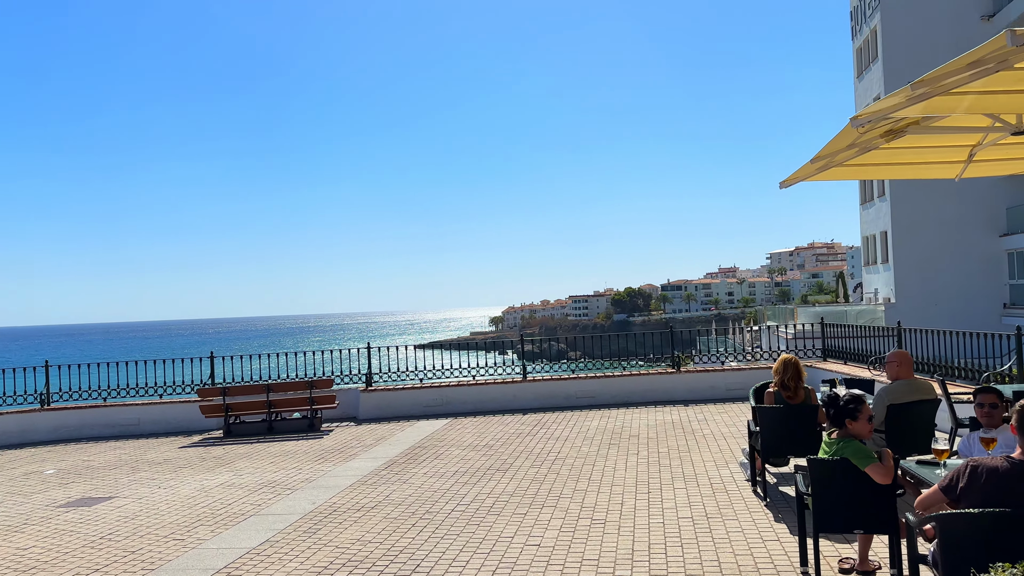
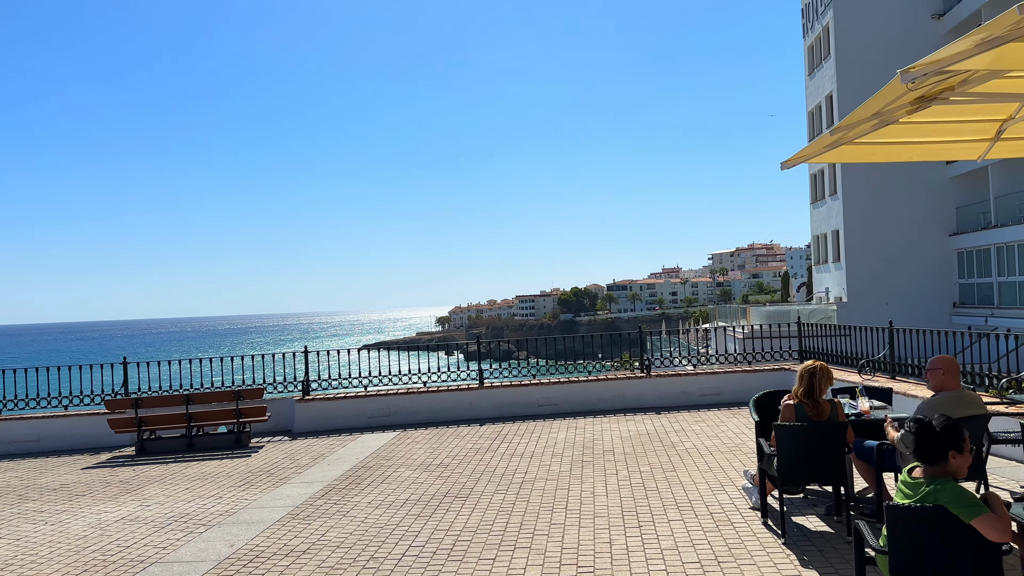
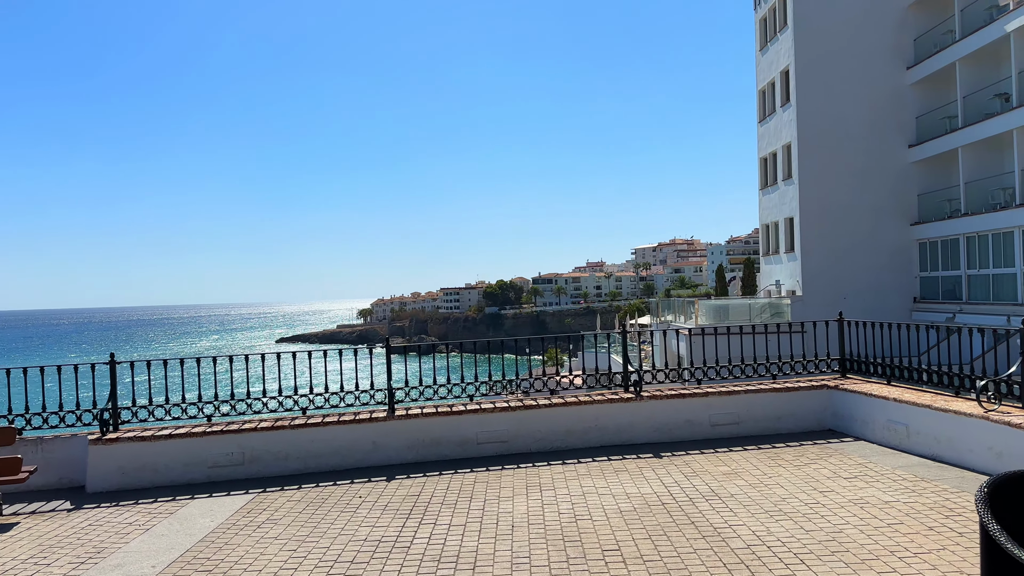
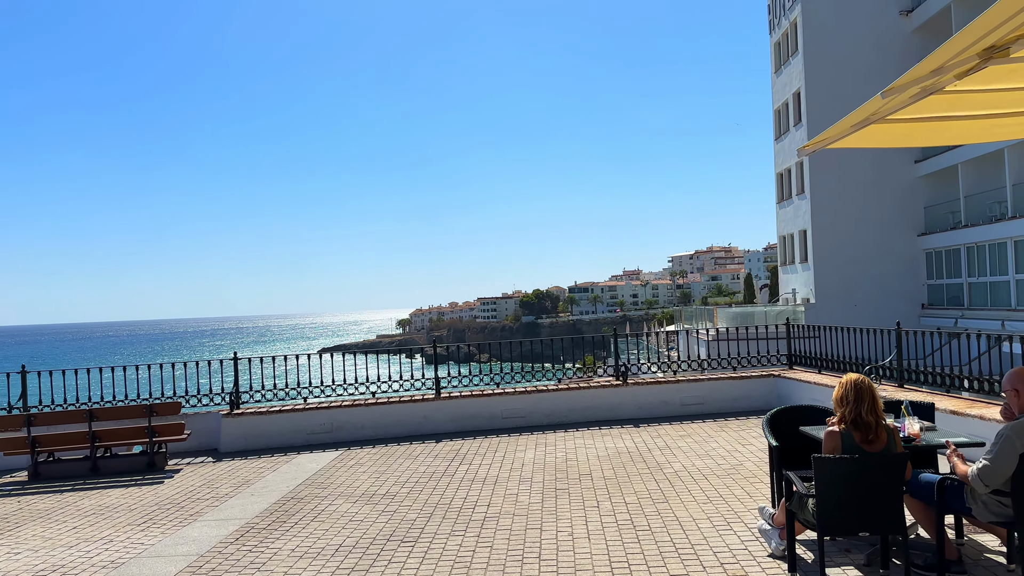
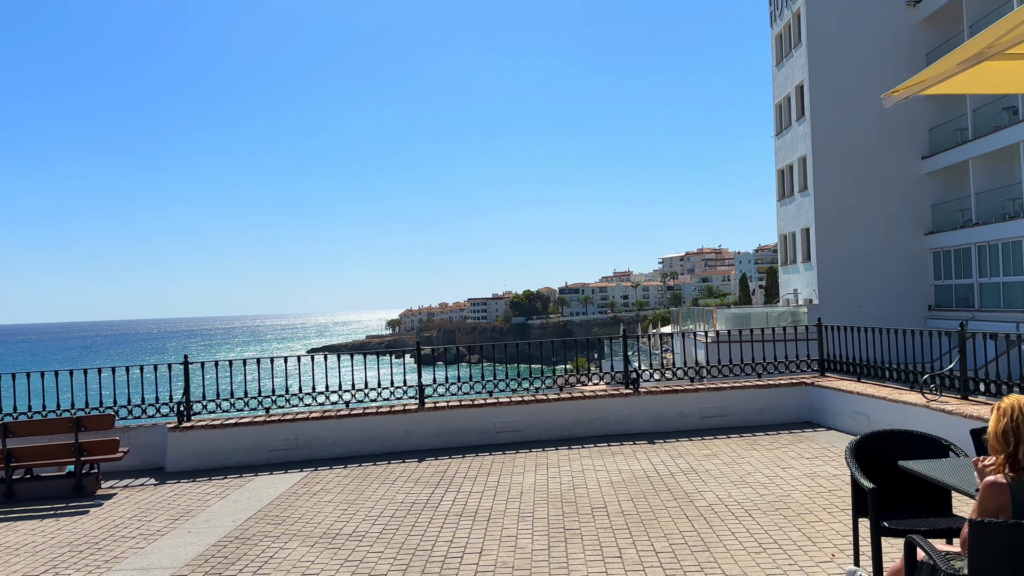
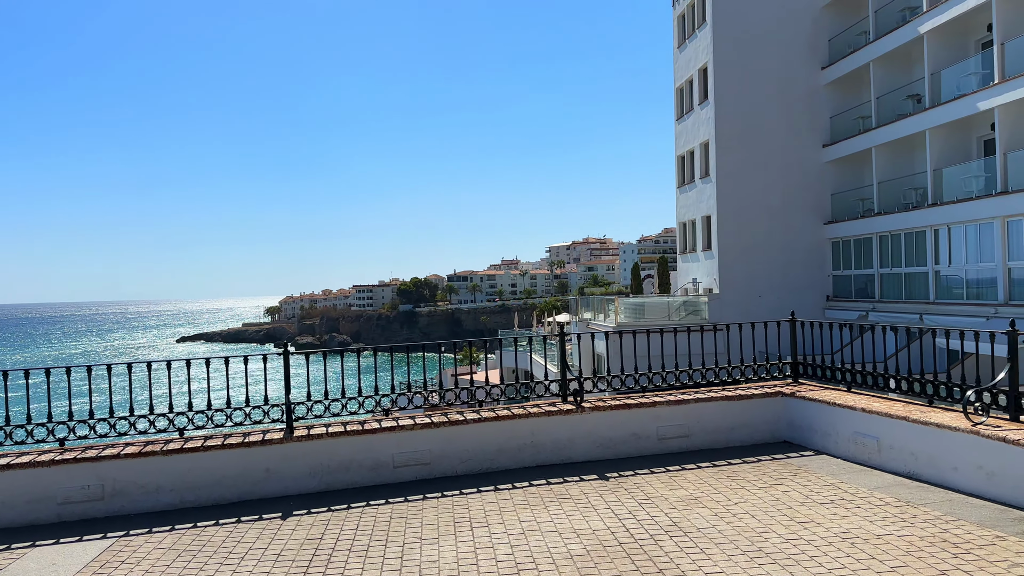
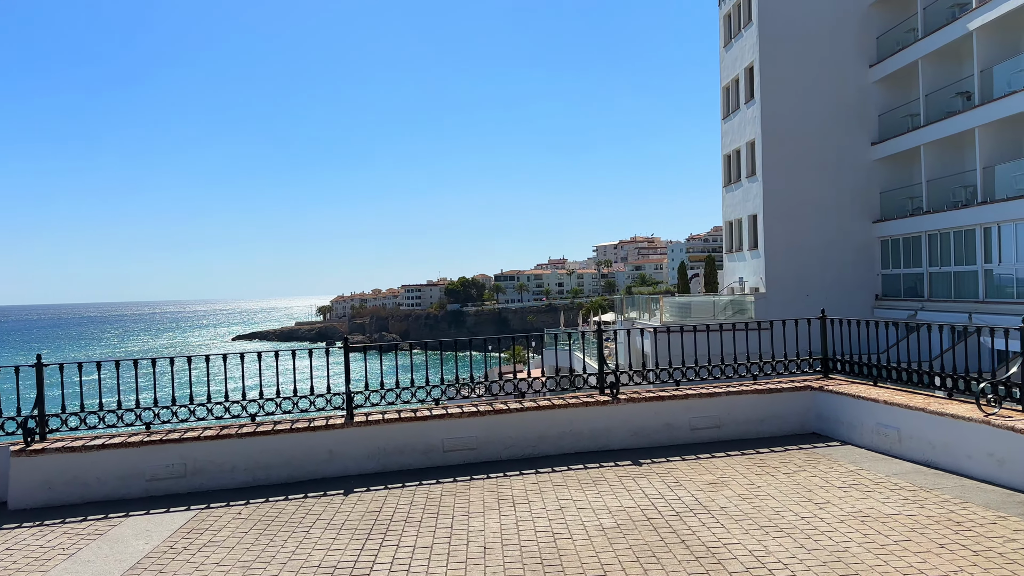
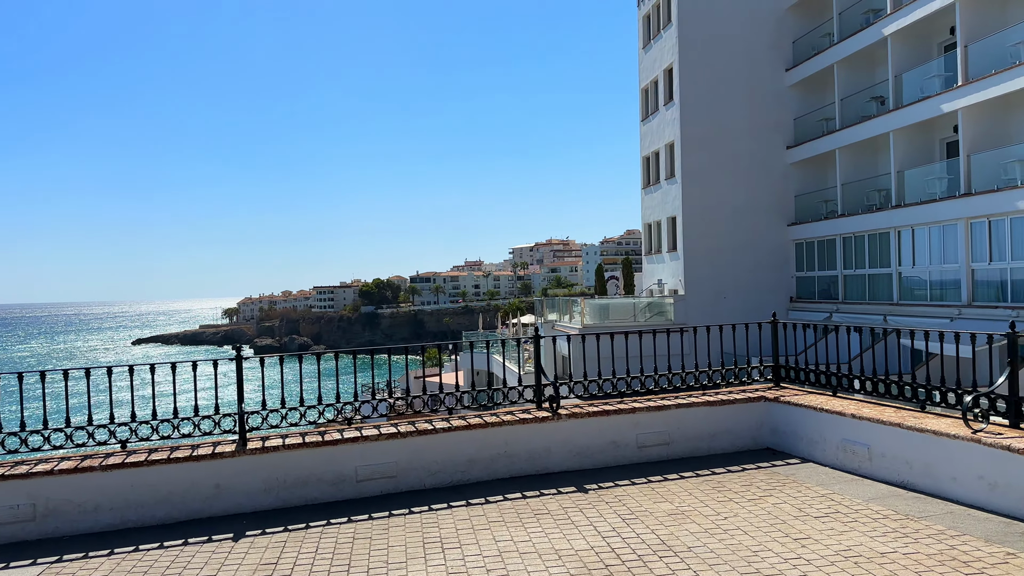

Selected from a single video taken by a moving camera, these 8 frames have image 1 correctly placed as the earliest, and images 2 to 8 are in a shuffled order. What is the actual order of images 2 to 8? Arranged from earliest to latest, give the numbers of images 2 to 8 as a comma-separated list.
2, 4, 5, 3, 7, 6, 8
